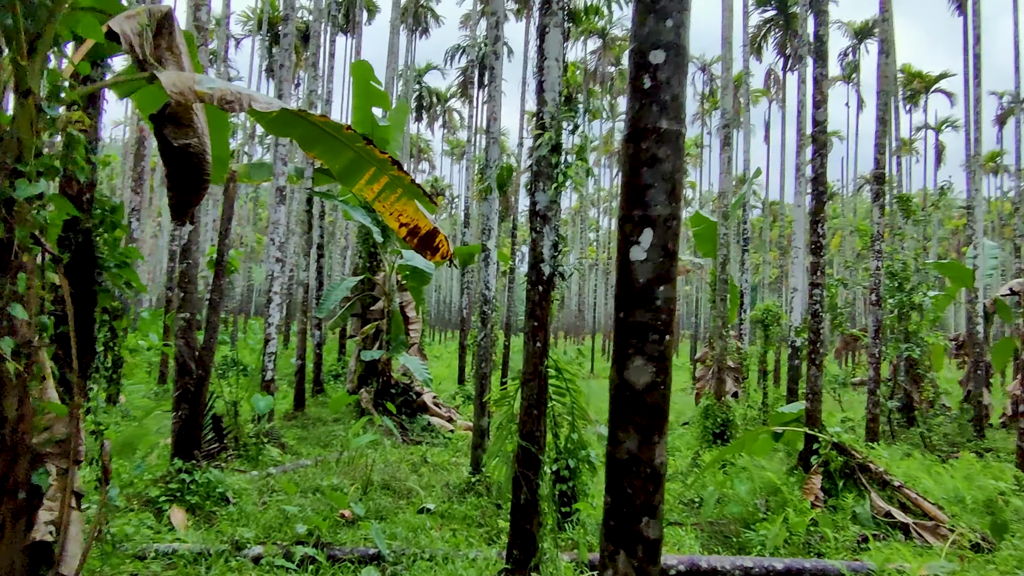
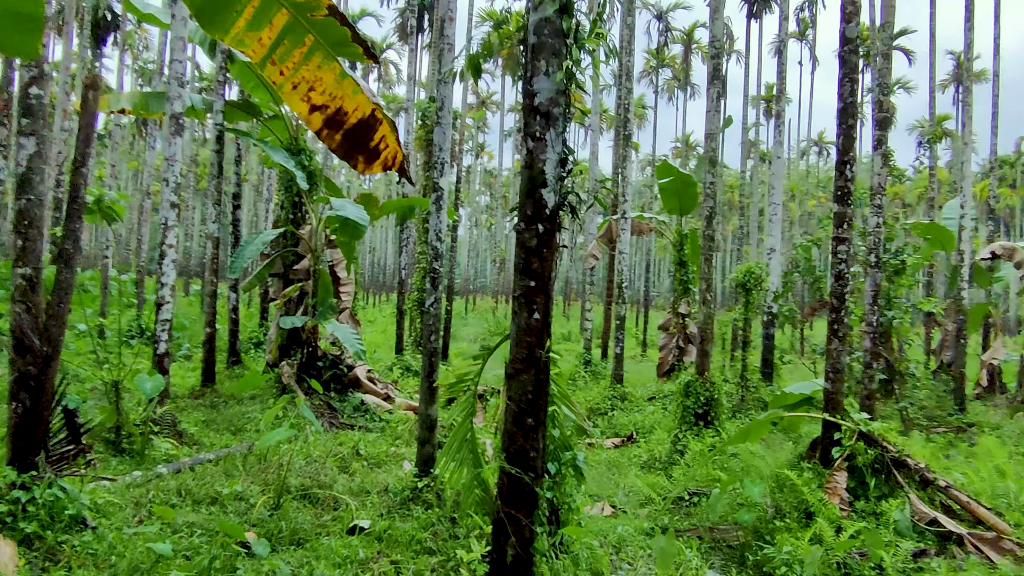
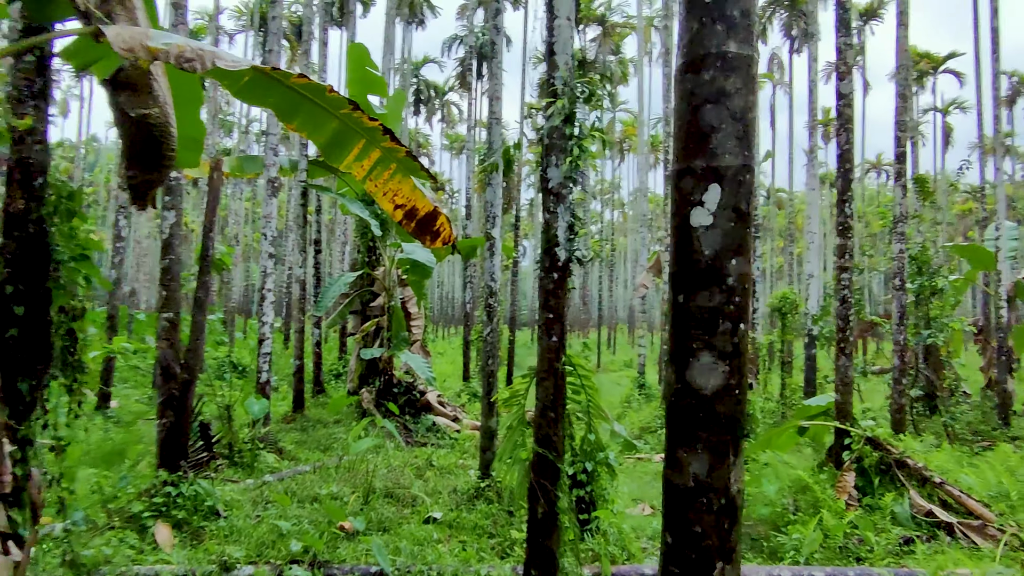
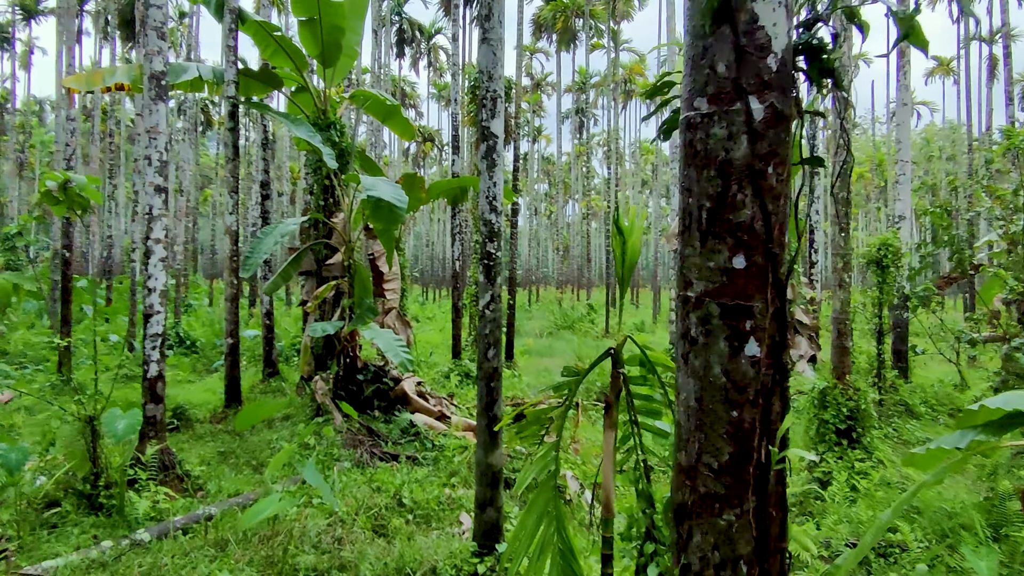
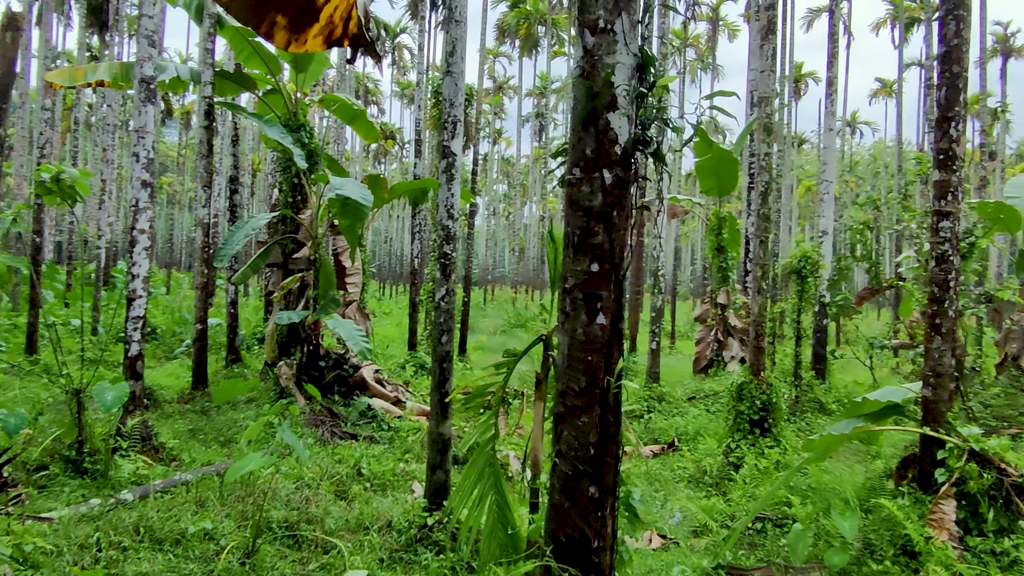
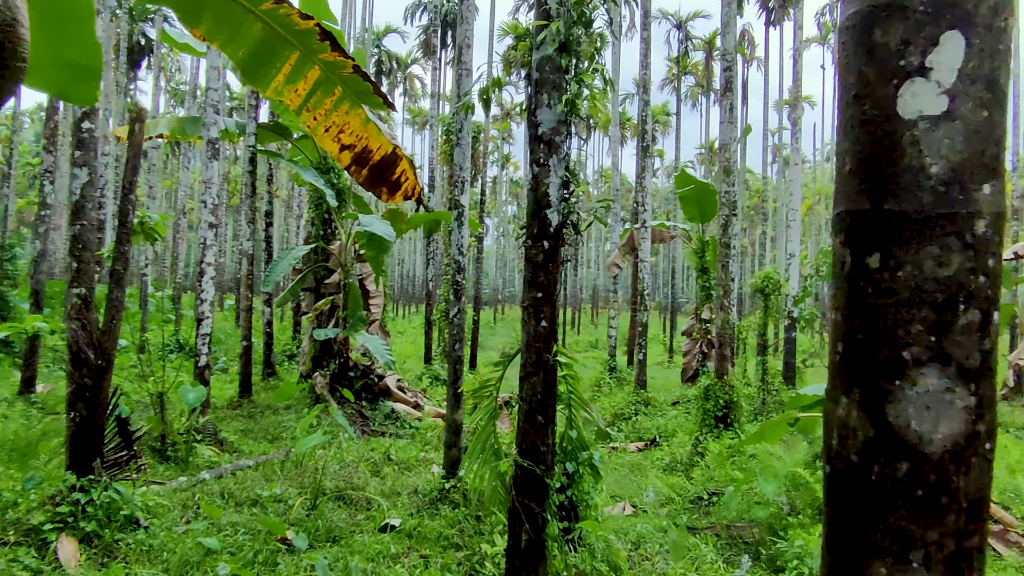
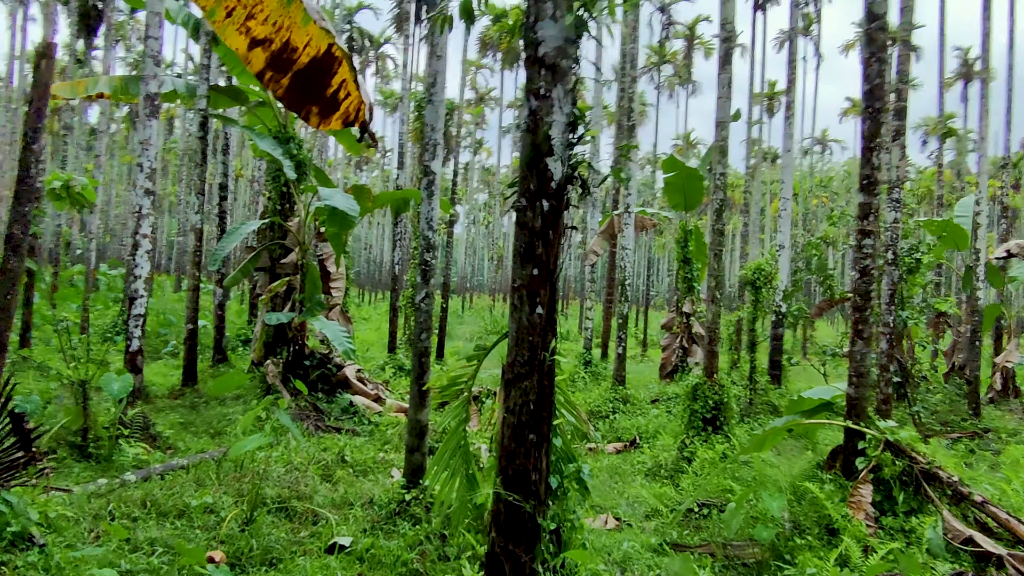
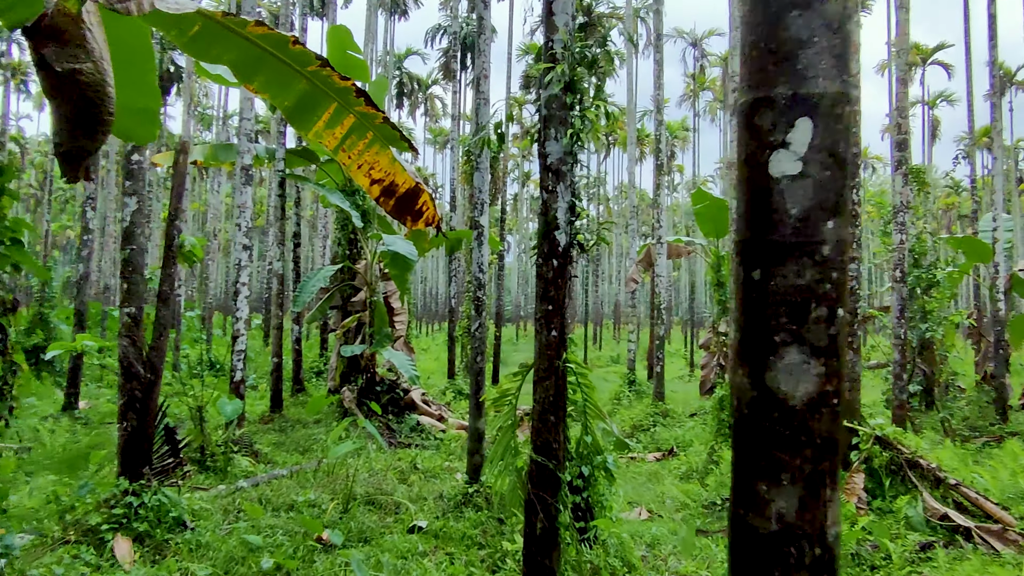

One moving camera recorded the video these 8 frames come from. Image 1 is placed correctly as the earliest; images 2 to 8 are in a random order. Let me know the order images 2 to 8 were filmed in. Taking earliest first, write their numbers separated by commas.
3, 8, 6, 2, 7, 5, 4
